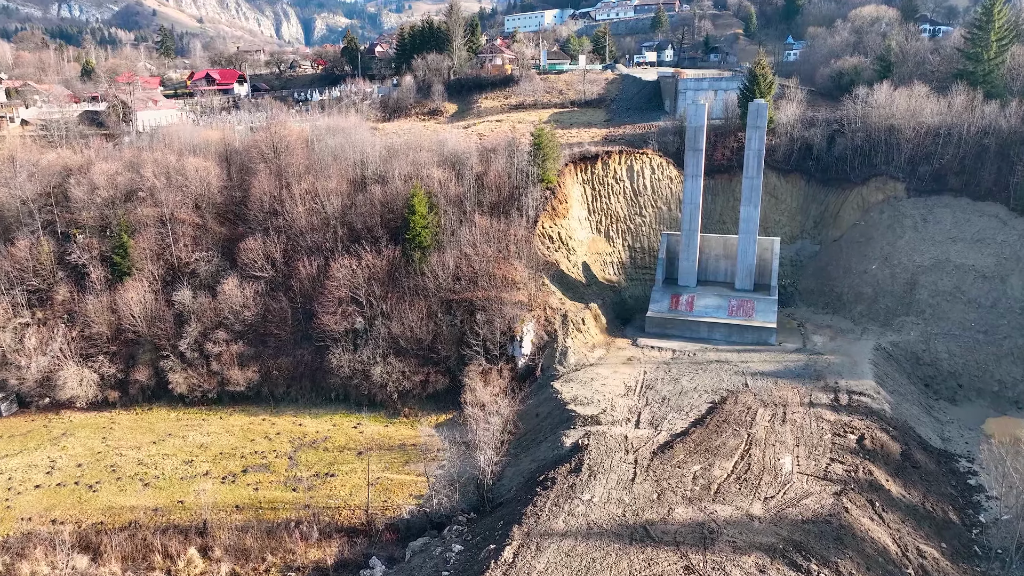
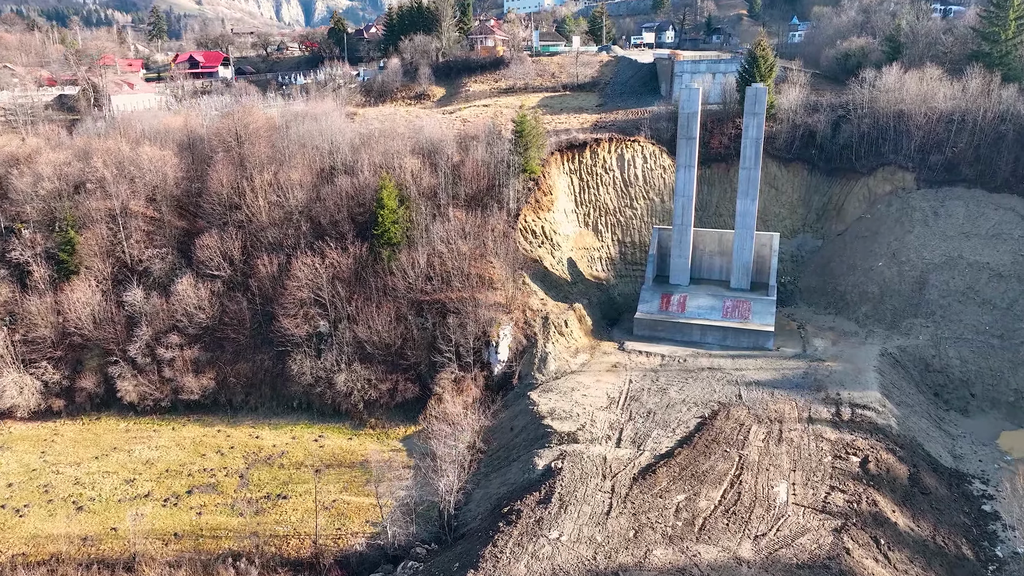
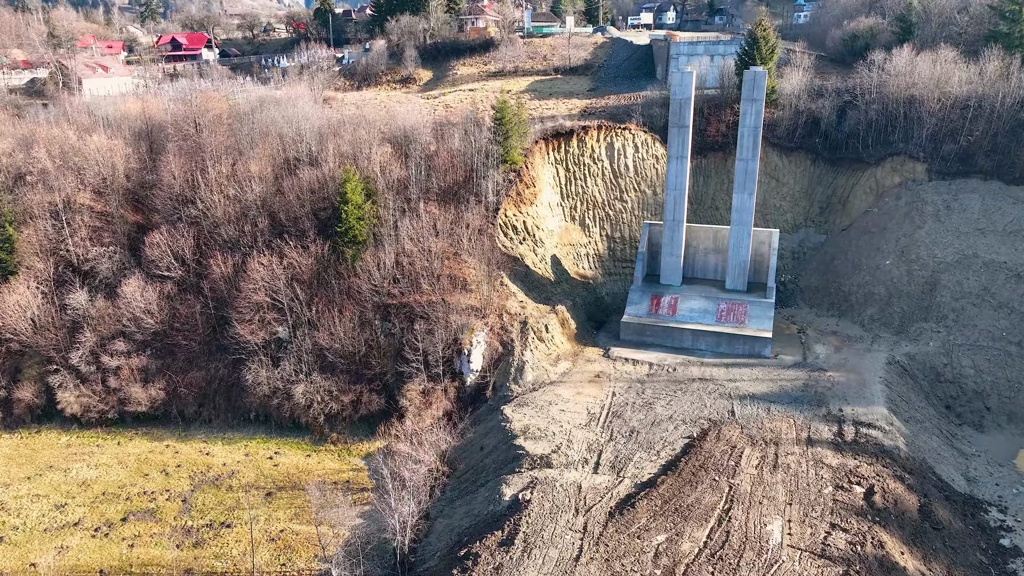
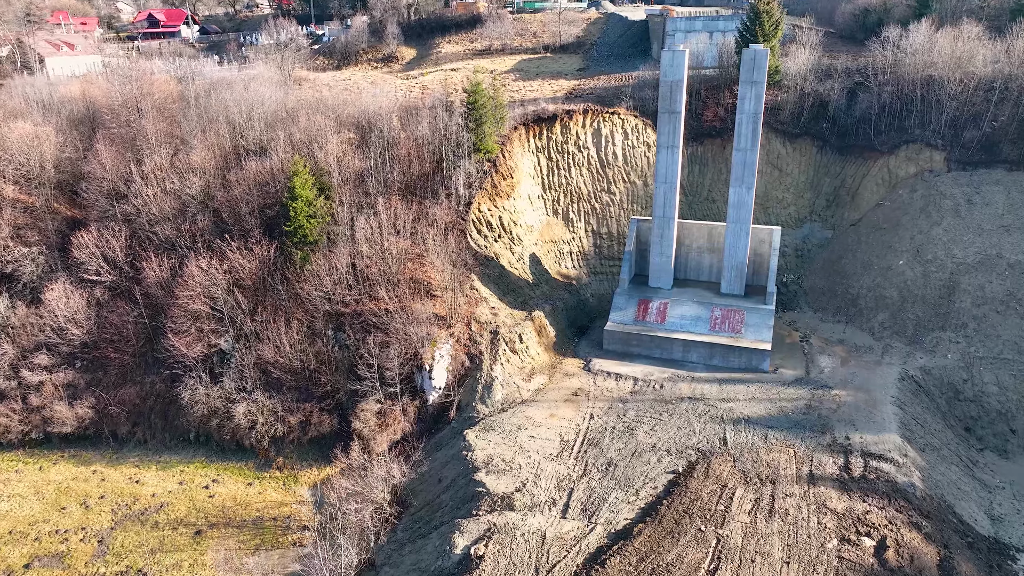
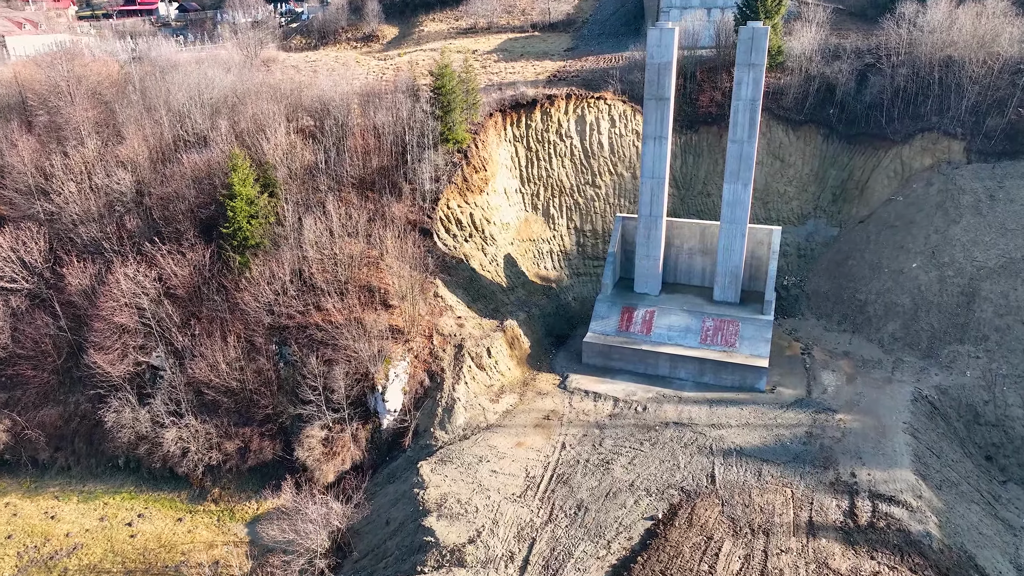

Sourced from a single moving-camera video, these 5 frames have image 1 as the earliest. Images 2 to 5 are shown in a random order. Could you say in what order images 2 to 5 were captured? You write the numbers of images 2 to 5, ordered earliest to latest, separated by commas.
2, 3, 4, 5
